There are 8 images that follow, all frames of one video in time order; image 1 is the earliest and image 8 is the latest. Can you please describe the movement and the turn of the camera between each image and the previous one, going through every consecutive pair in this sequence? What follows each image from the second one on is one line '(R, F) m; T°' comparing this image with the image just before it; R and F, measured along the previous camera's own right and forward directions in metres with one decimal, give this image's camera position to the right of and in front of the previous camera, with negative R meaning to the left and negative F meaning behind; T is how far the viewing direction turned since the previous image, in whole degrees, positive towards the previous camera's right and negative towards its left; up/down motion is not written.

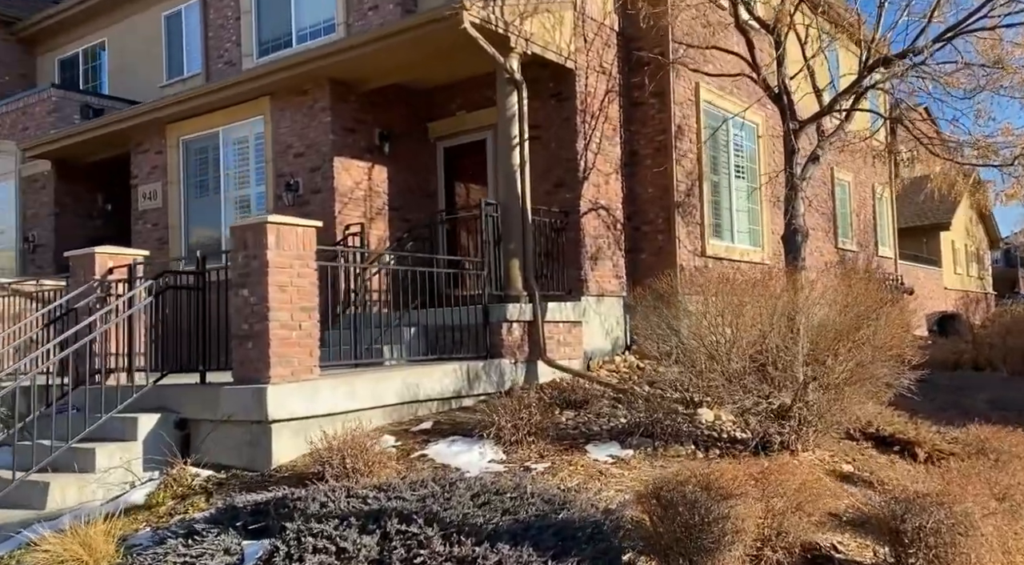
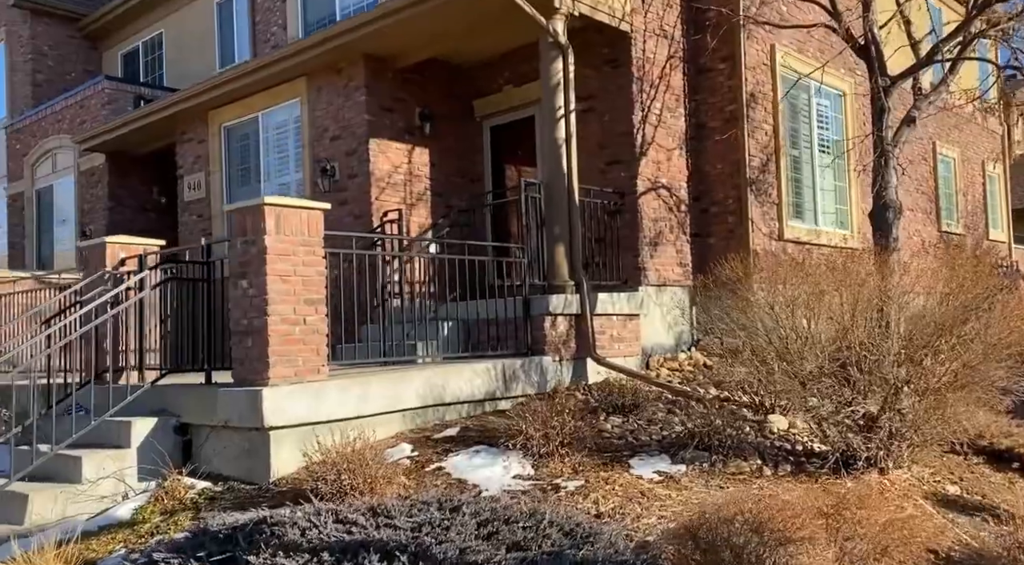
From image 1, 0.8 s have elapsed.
(+0.4, +1.0) m; -6°
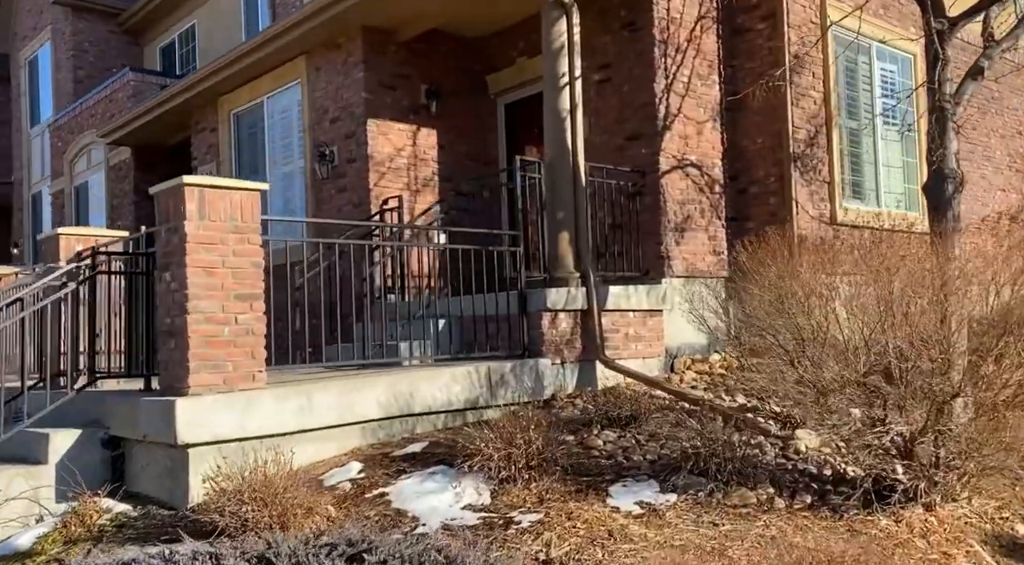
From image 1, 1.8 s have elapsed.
(+0.7, +1.1) m; -5°
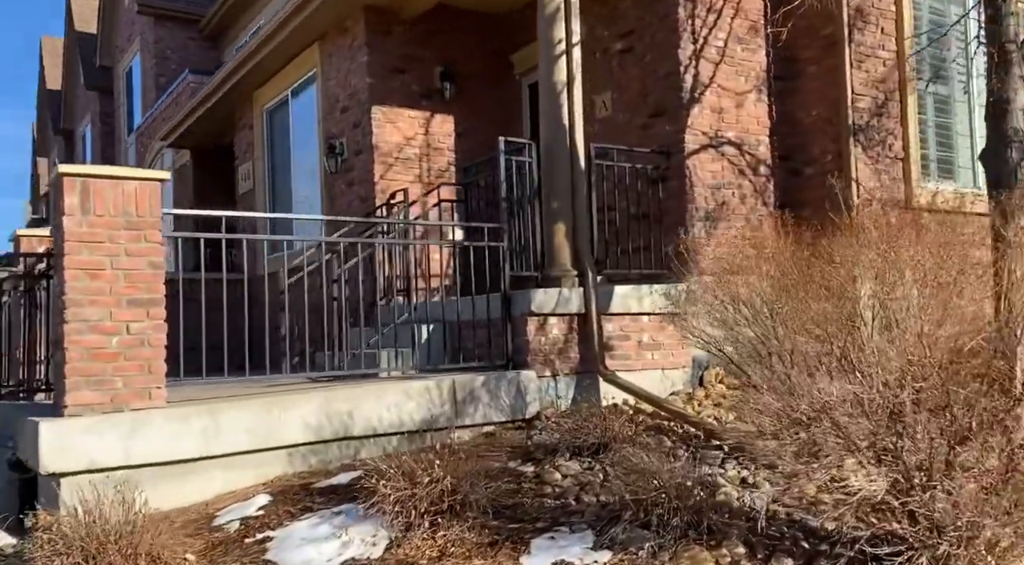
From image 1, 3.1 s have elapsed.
(+1.1, +1.1) m; -9°
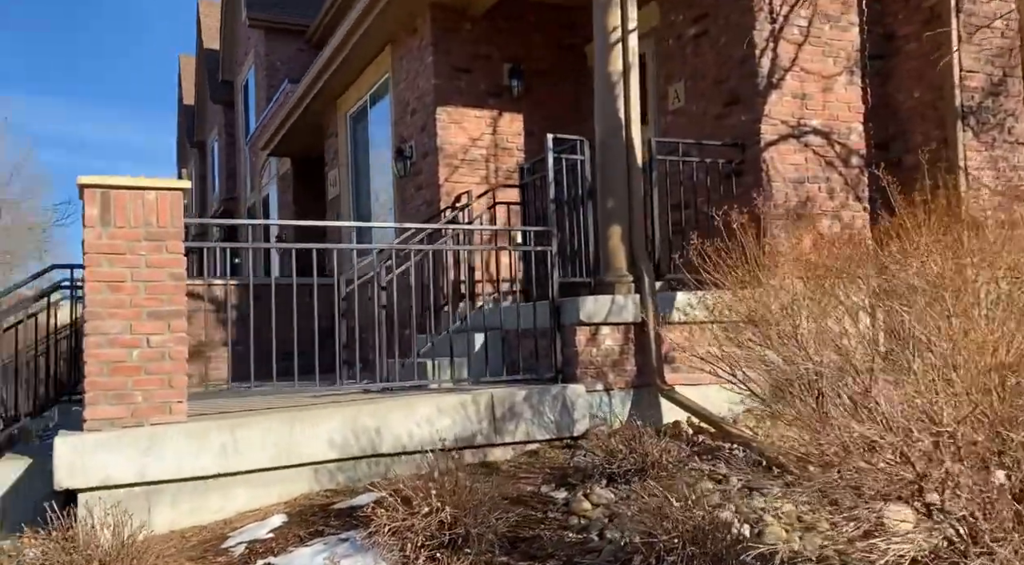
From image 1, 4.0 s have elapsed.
(+0.5, +0.5) m; -8°
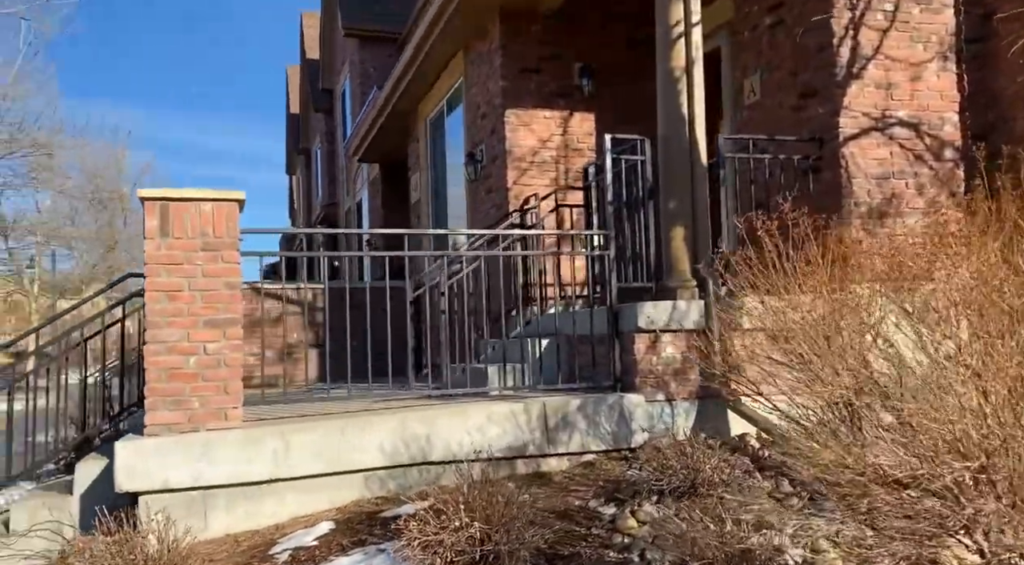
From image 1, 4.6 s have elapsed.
(+0.3, +0.2) m; -7°
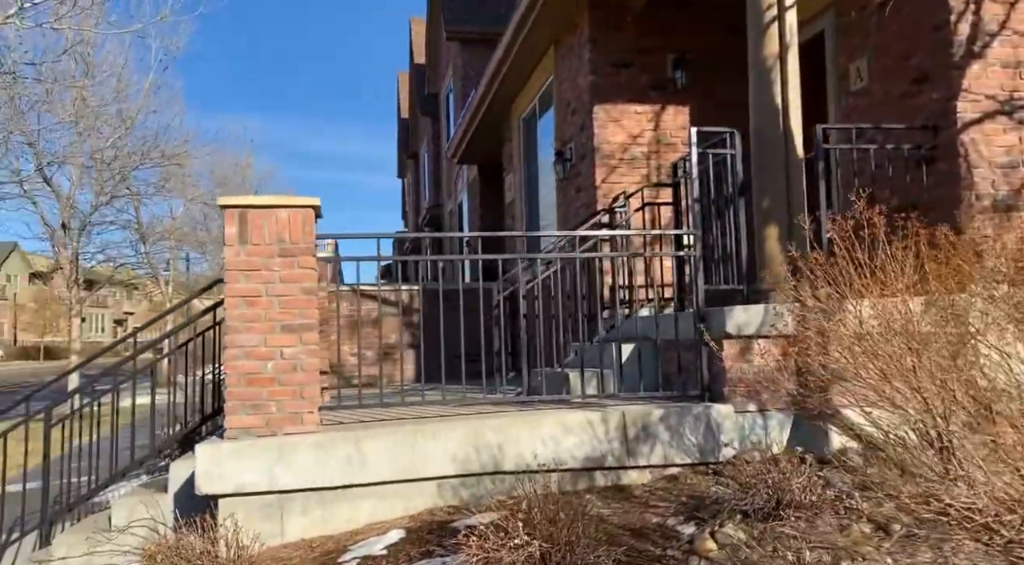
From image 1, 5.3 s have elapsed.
(+0.2, +0.2) m; -7°
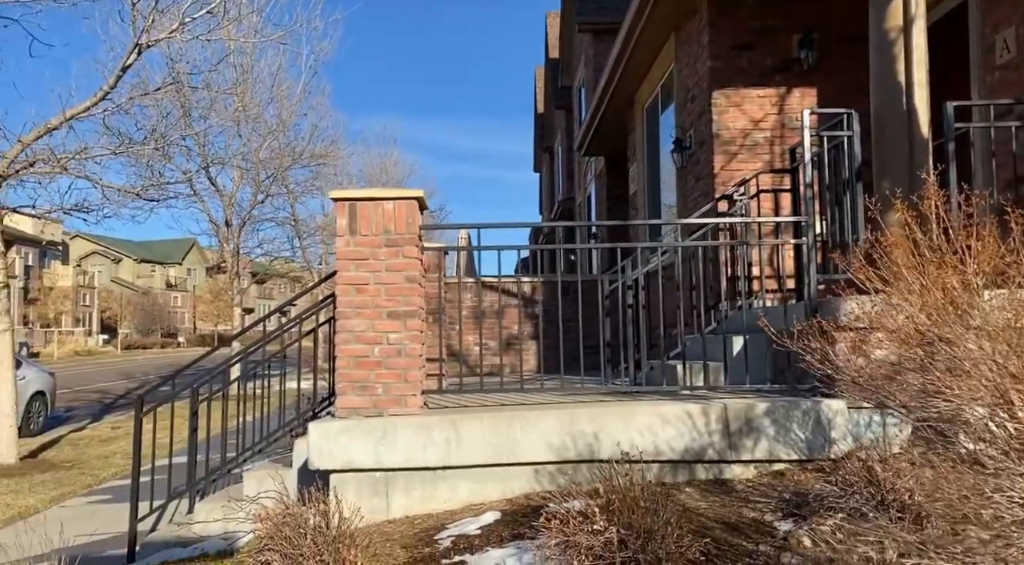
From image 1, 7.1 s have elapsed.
(+0.2, 0.0) m; -9°
